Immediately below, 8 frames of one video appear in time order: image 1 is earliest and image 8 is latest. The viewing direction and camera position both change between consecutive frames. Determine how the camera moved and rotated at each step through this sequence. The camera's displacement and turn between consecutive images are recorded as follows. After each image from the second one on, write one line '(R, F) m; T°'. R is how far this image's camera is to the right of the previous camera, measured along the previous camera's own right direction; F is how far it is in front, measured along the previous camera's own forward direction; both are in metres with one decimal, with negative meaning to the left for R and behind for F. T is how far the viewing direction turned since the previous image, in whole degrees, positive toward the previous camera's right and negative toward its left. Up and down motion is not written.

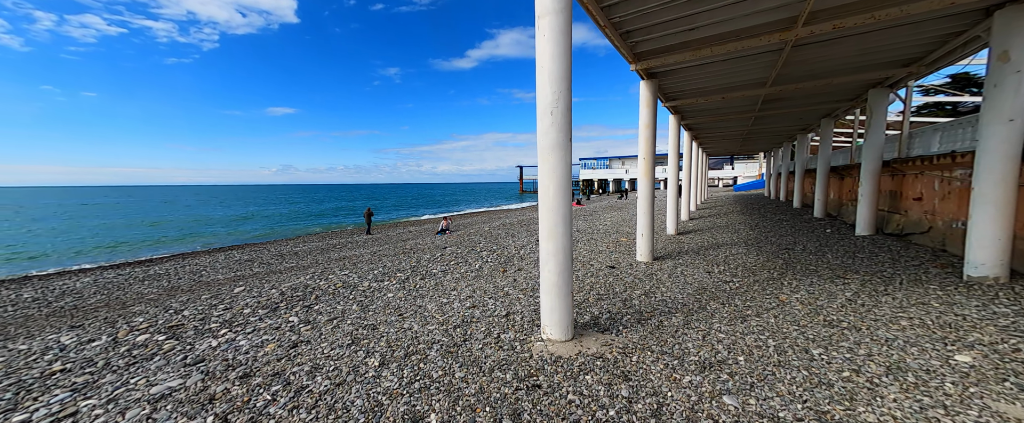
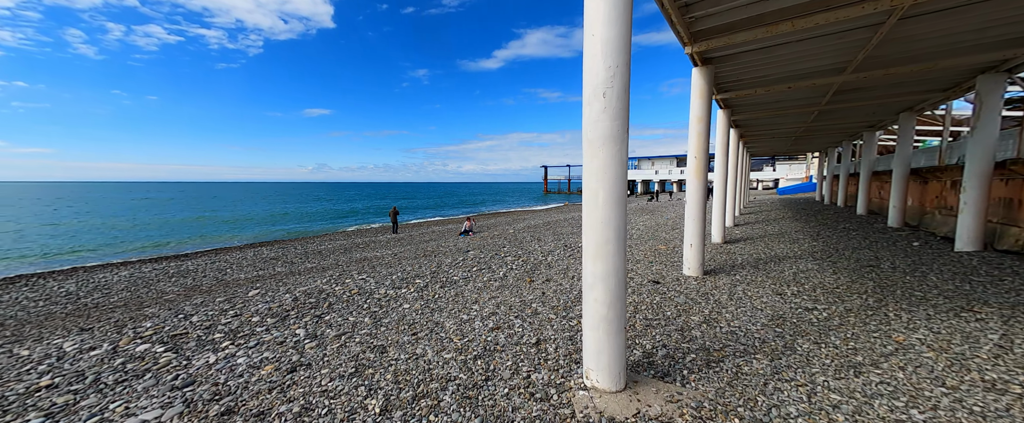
(-0.1, +0.8) m; -4°
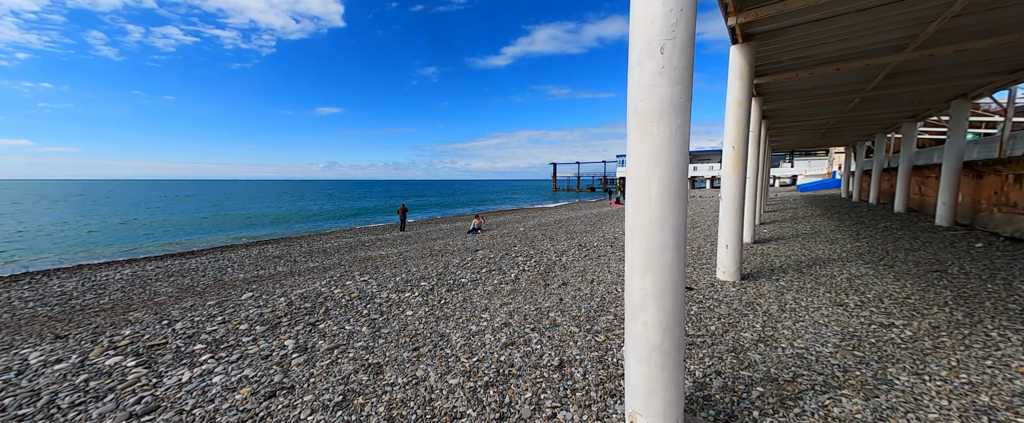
(-0.1, +0.6) m; -2°
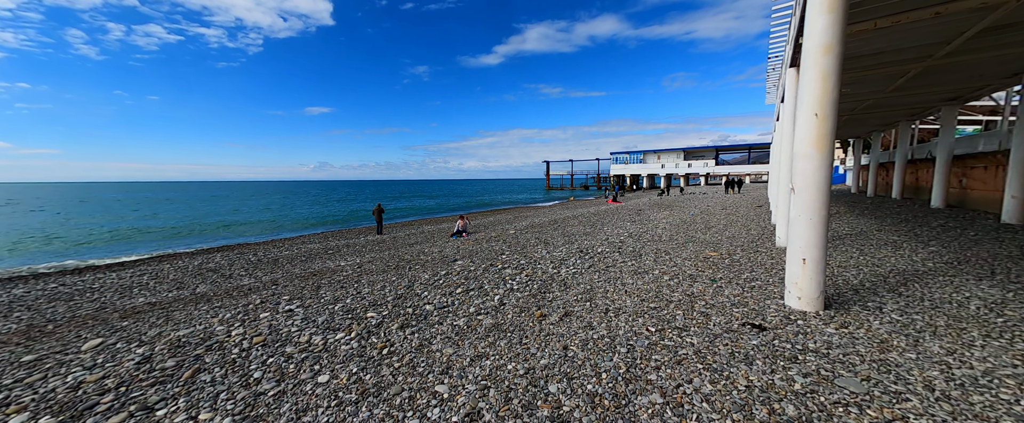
(+0.2, +2.0) m; +1°
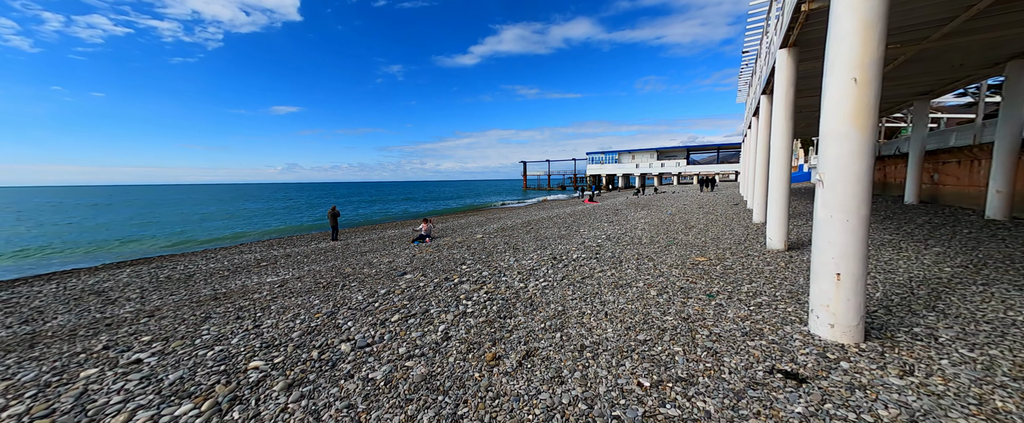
(+0.4, +1.3) m; +4°
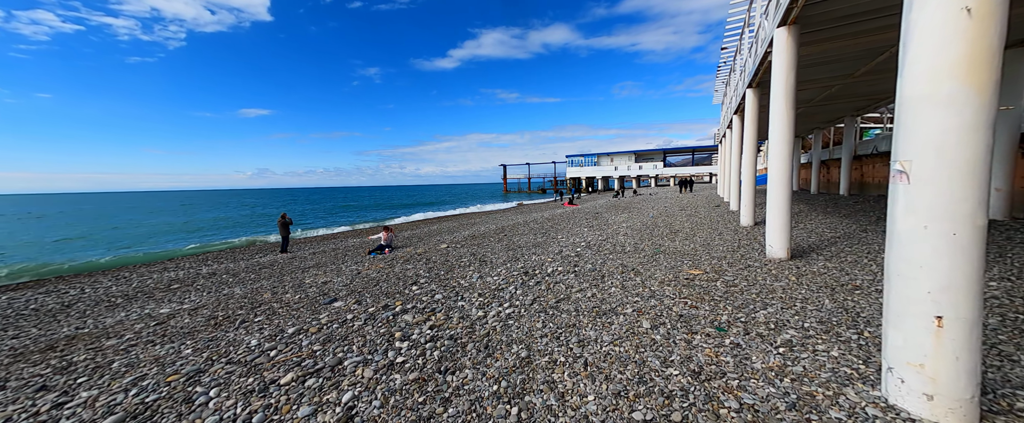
(+0.4, +1.3) m; +3°
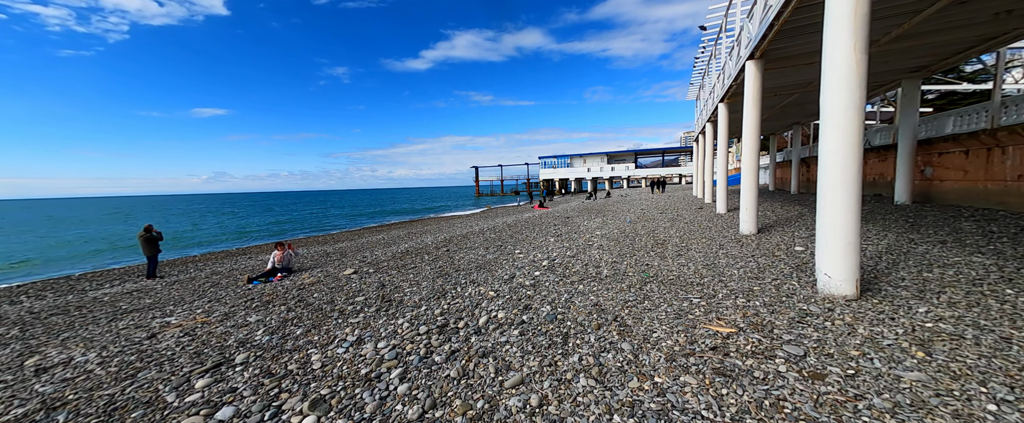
(+1.0, +2.9) m; +4°
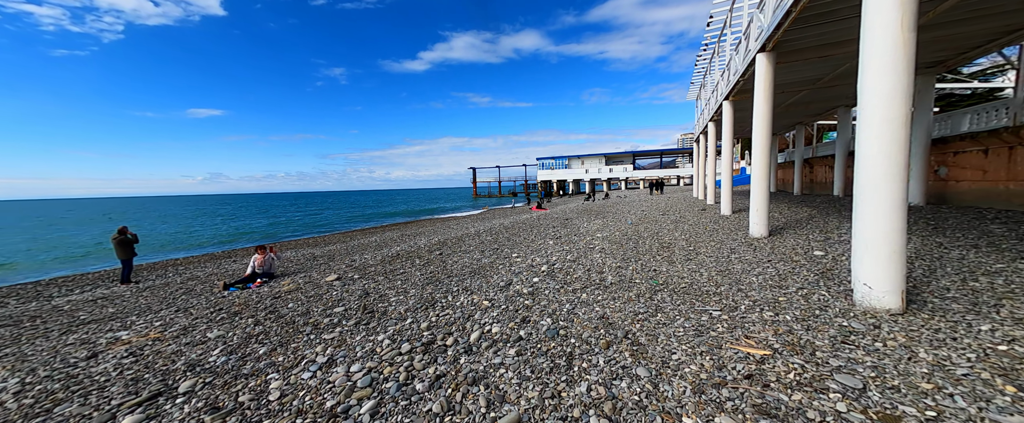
(0.0, +0.6) m; 0°
